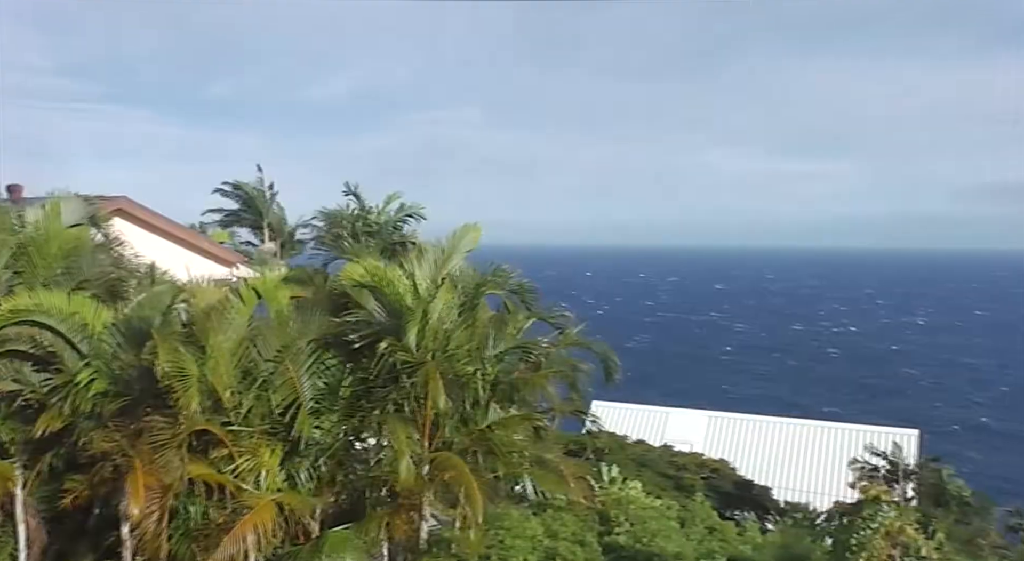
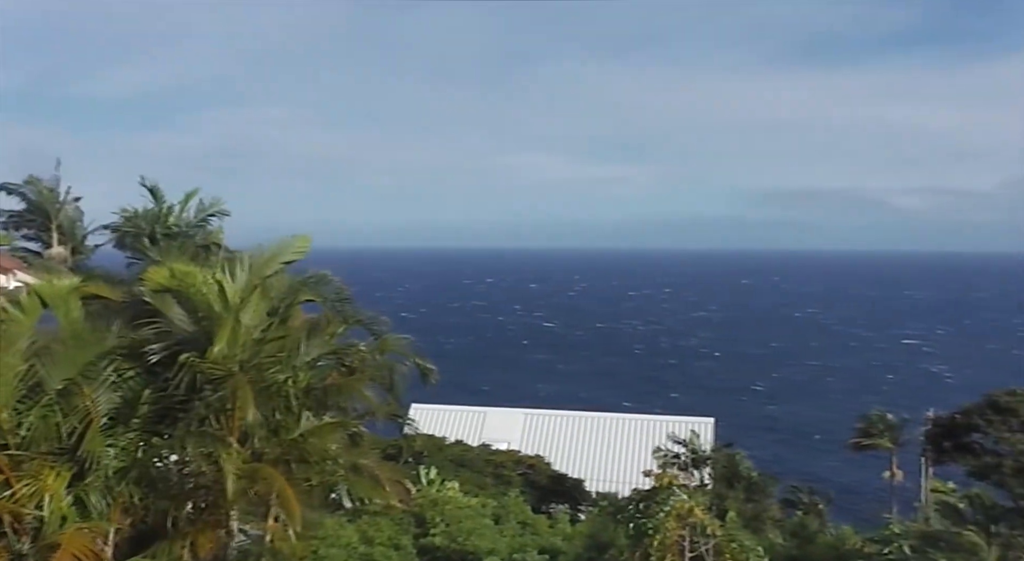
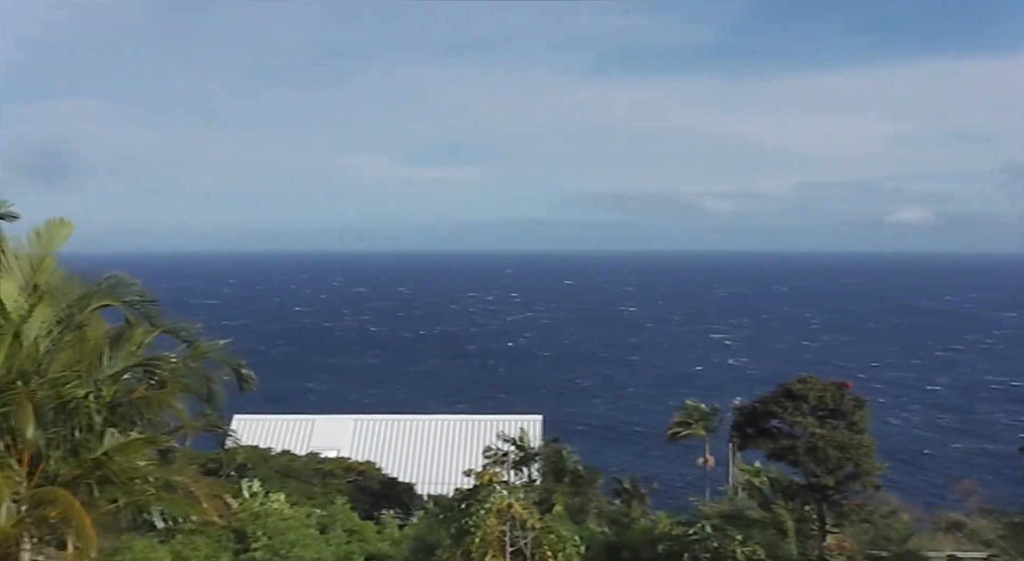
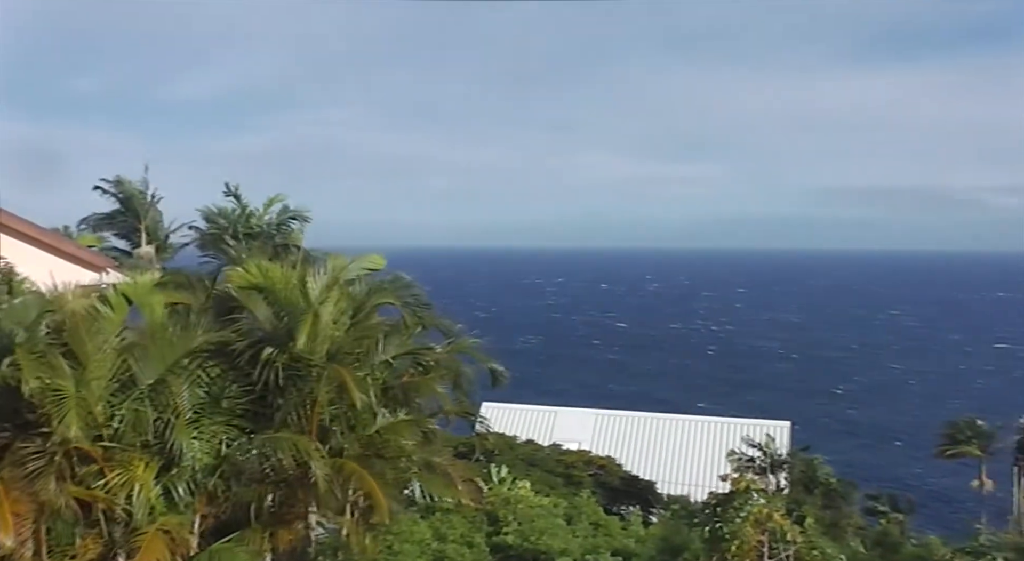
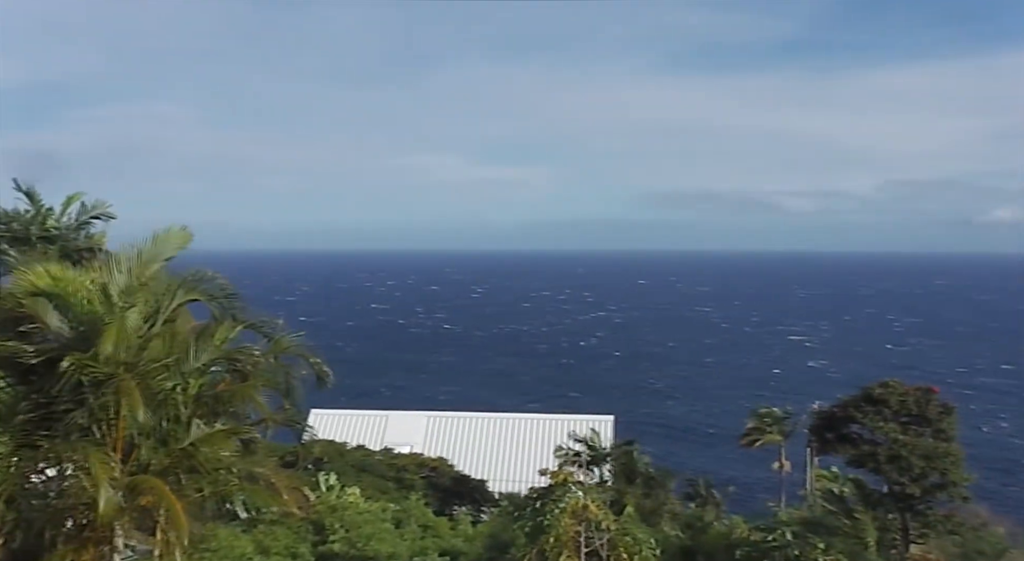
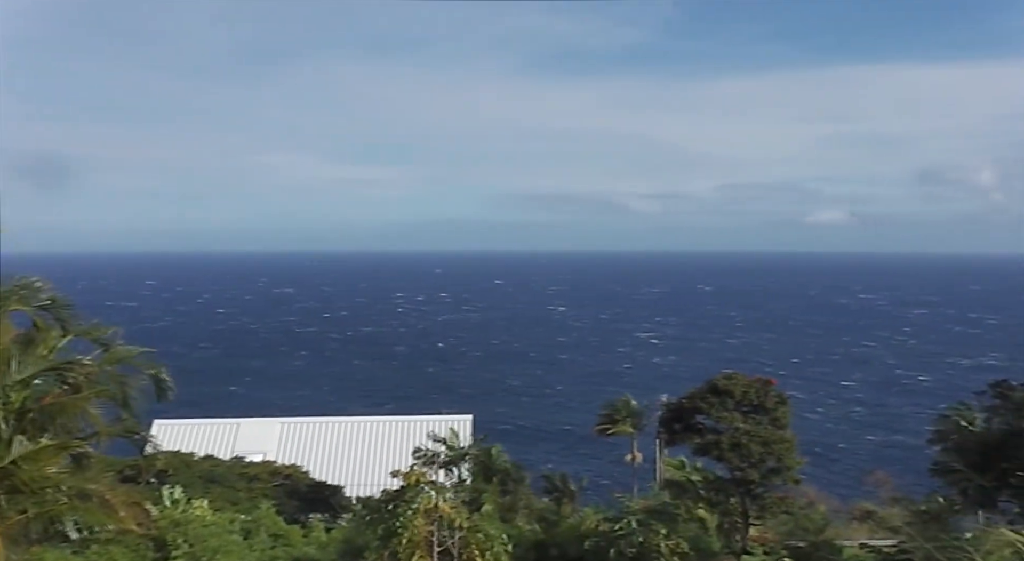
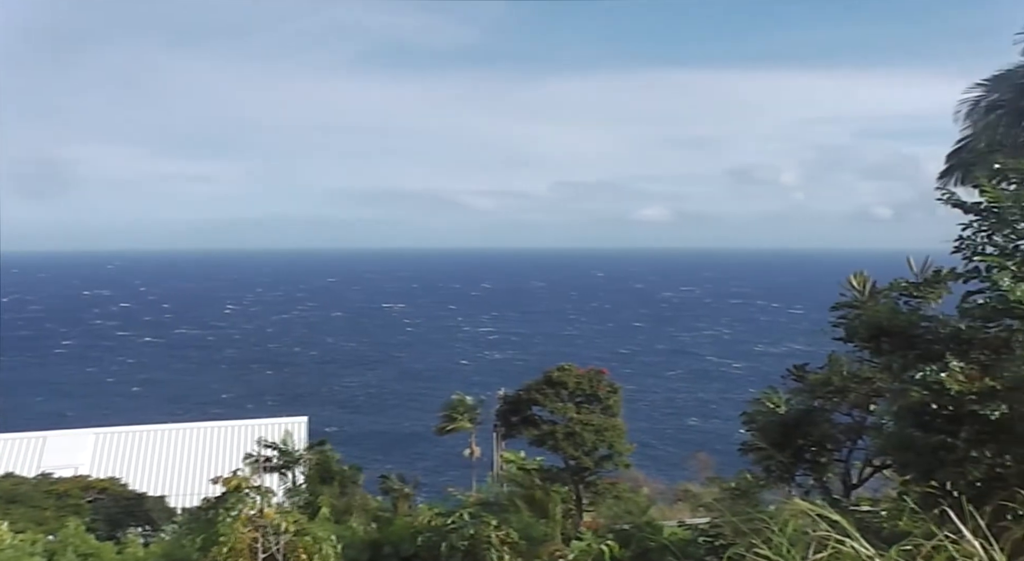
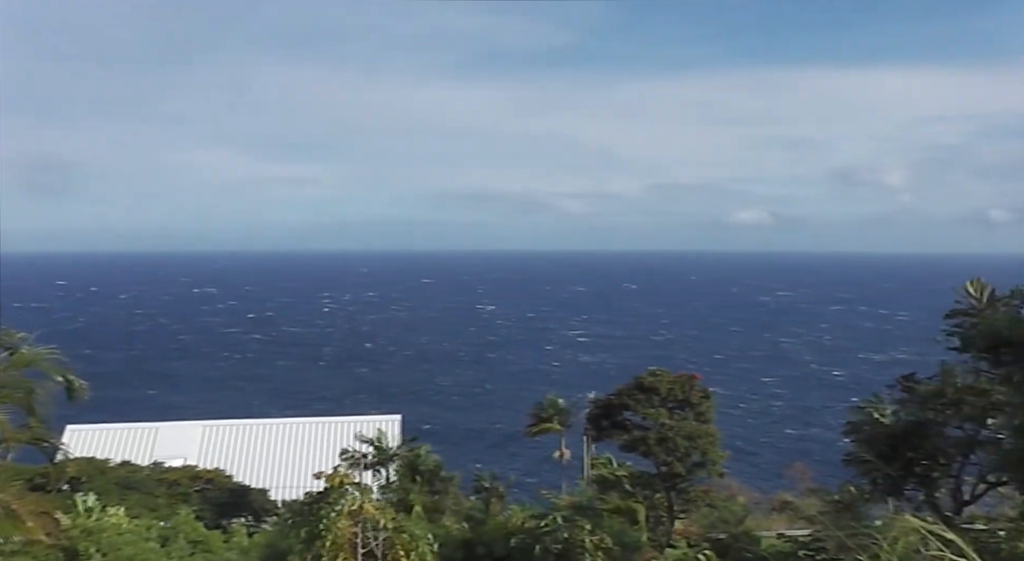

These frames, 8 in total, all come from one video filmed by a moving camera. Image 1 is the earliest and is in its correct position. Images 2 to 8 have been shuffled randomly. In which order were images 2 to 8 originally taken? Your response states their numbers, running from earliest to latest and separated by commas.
4, 2, 5, 3, 6, 8, 7
